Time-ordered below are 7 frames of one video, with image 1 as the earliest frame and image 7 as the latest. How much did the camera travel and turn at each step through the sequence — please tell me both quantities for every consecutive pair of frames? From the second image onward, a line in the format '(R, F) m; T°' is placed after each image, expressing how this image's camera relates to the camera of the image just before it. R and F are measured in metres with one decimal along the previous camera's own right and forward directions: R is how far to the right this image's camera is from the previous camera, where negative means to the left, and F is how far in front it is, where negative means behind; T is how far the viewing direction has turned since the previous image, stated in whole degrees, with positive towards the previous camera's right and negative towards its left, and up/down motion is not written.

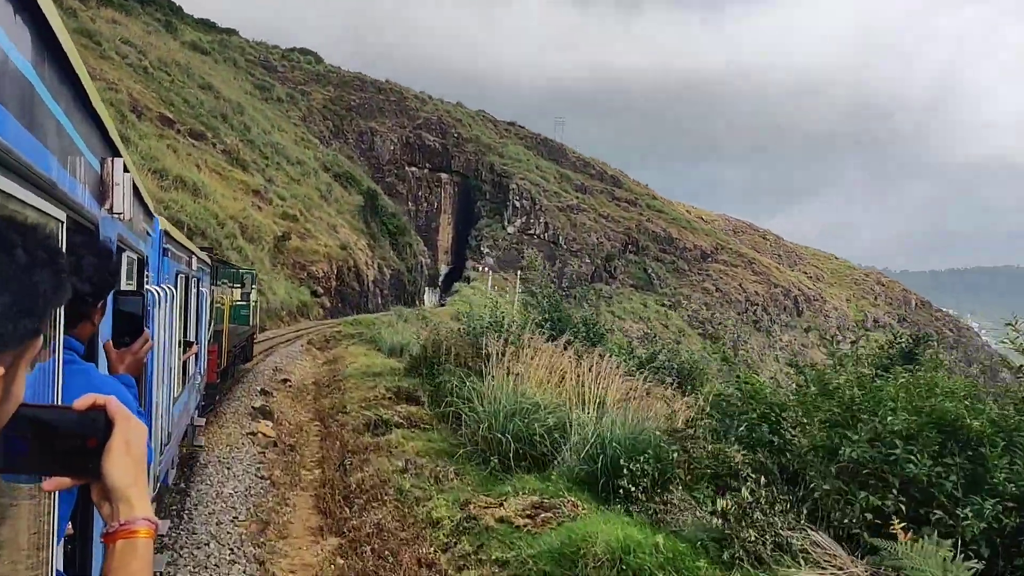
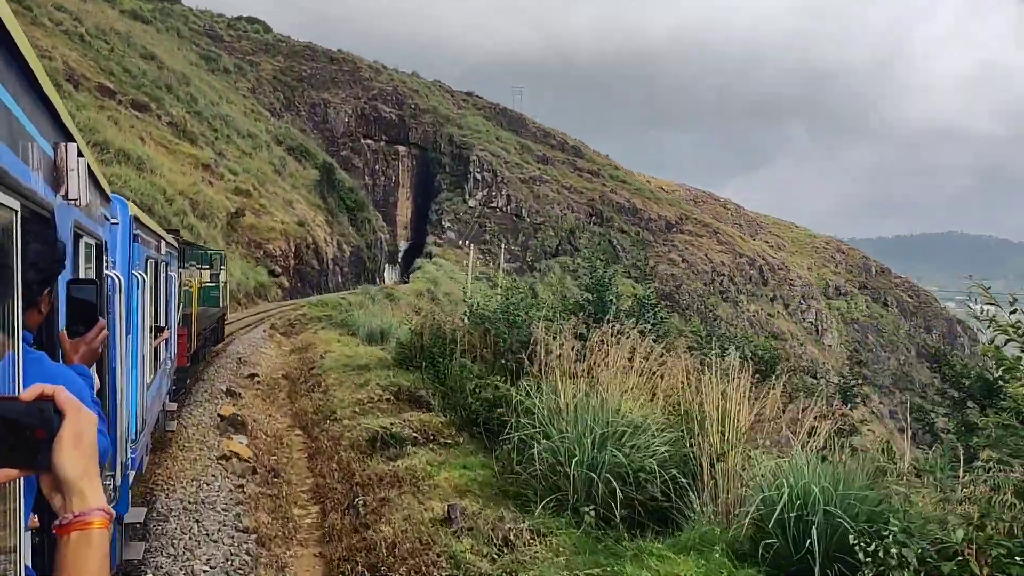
(-0.4, +1.0) m; +3°
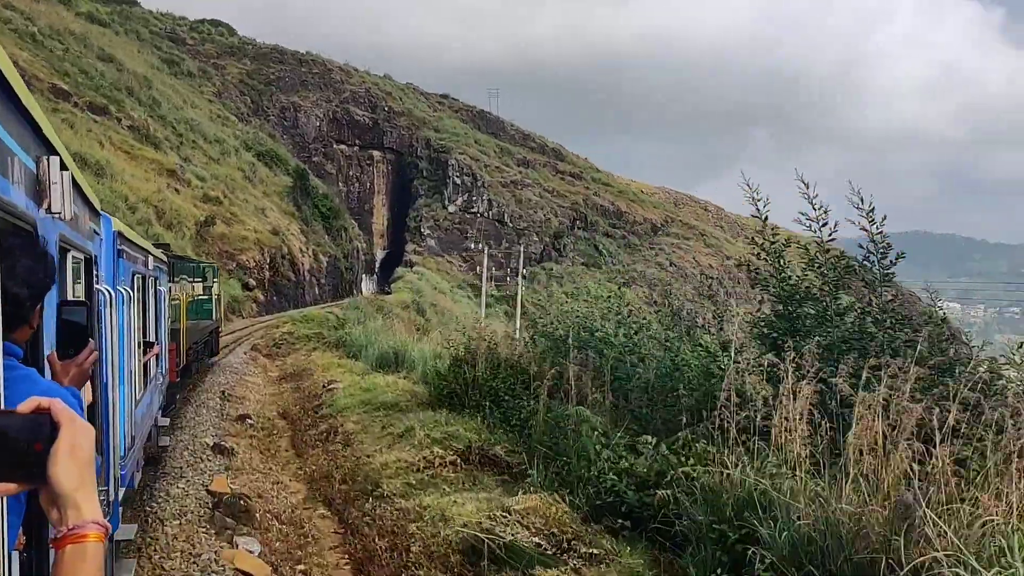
(-0.7, +1.4) m; +2°
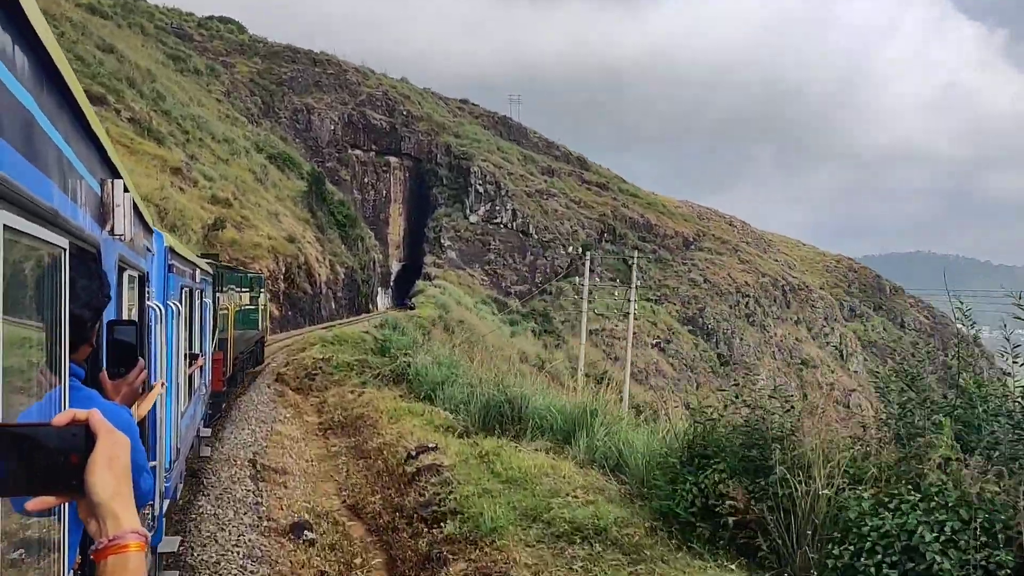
(-1.1, +2.3) m; 0°
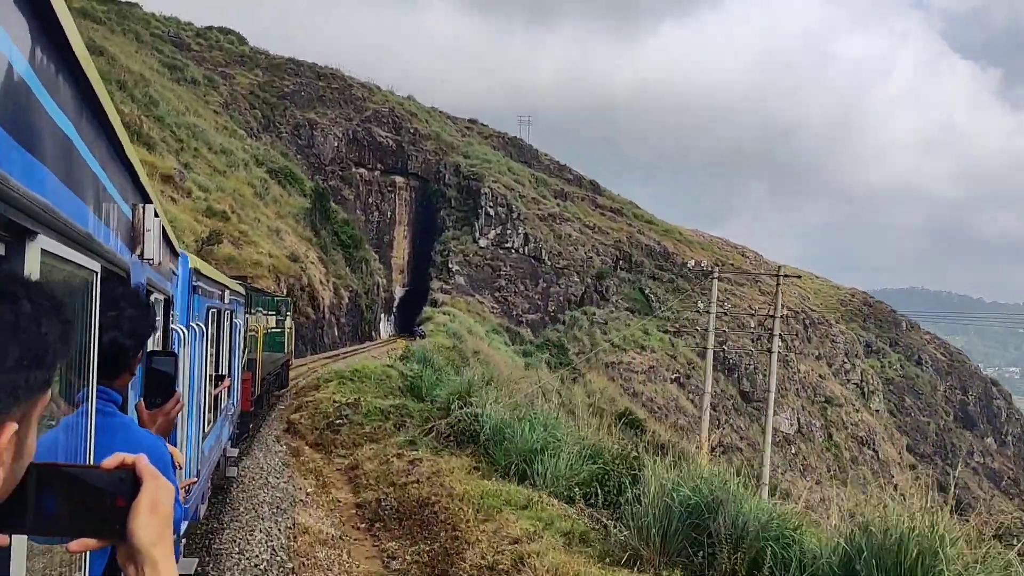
(-0.8, +1.9) m; +1°
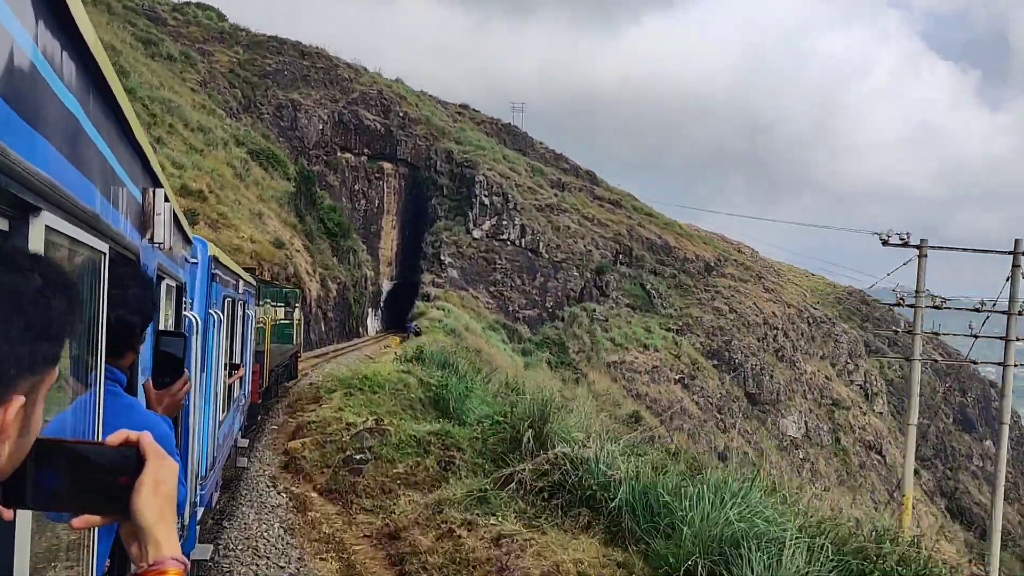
(-0.7, +1.8) m; +2°
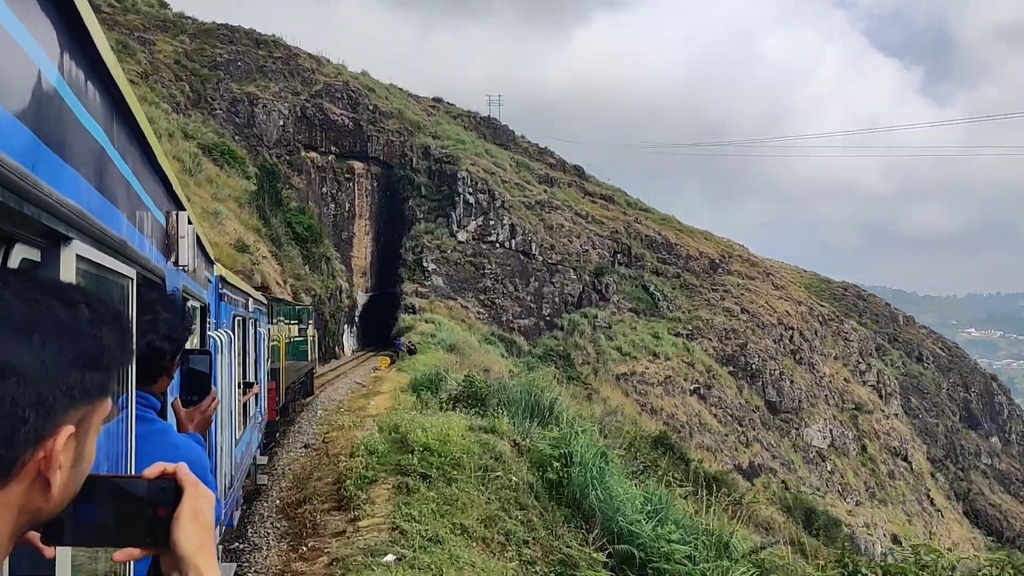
(-1.2, +3.2) m; +3°
